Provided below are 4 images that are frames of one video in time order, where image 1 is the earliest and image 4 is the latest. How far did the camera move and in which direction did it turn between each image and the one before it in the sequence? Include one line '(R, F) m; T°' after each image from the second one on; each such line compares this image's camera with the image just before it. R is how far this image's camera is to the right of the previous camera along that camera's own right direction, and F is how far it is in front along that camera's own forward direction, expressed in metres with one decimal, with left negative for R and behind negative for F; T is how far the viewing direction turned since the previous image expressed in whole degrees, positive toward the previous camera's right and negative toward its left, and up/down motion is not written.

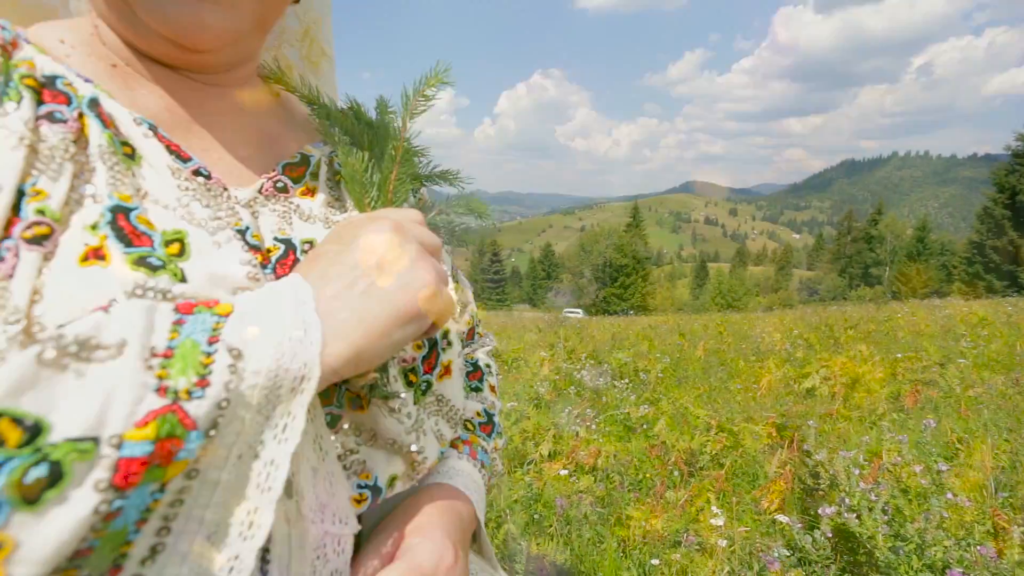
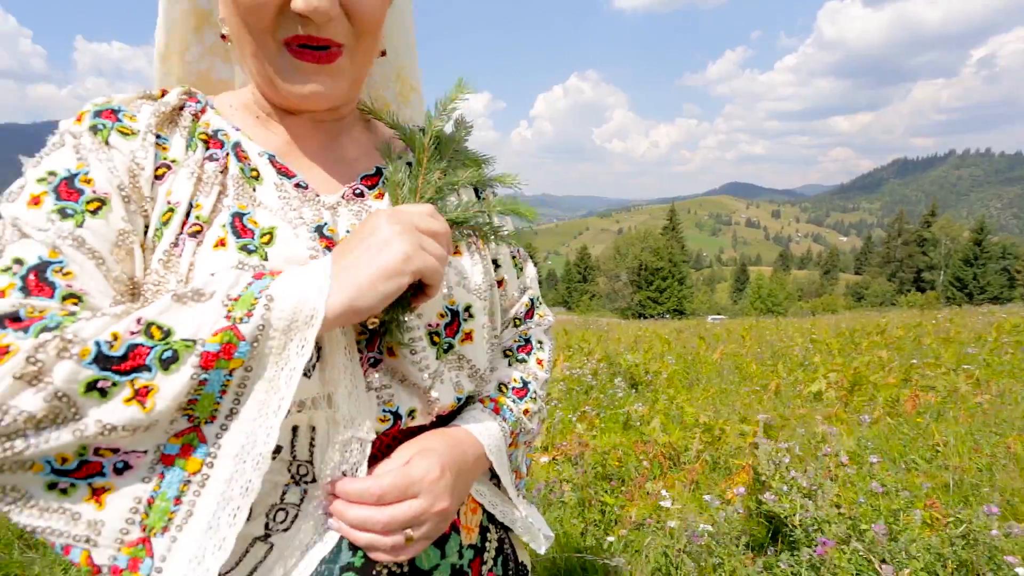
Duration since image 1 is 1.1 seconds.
(+0.3, -0.4) m; -4°
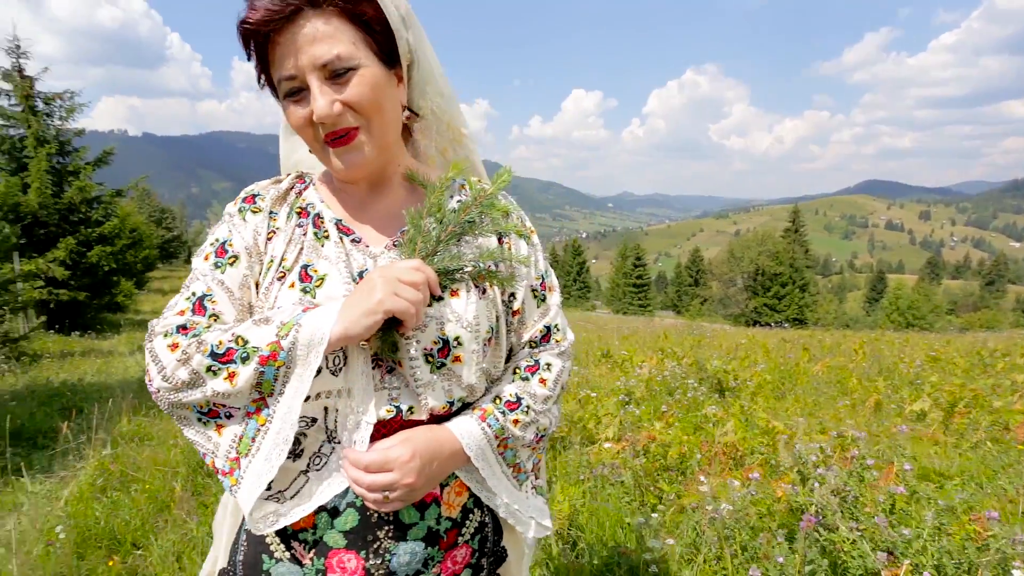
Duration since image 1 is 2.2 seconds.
(+0.3, -0.3) m; -11°
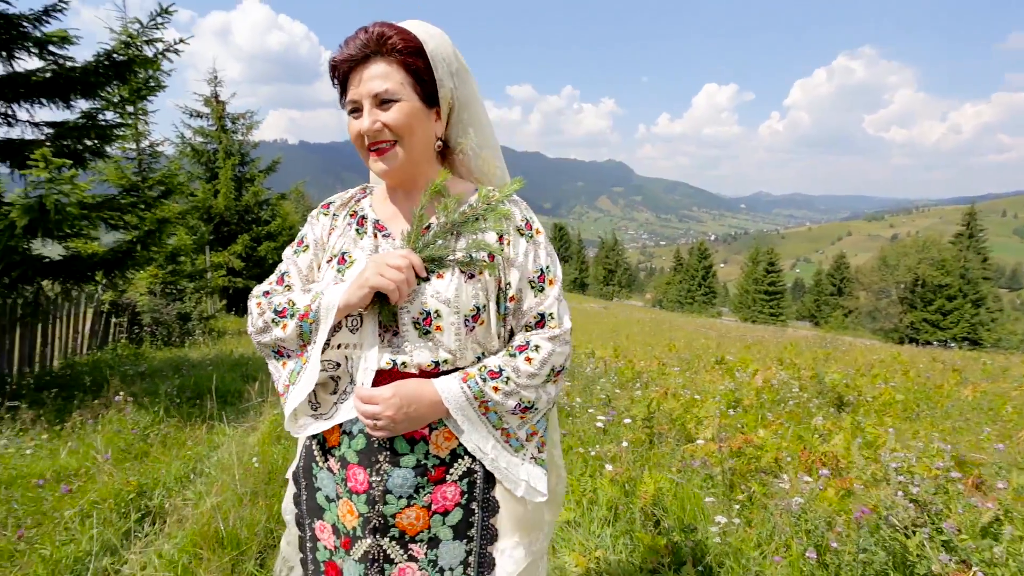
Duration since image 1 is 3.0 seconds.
(+0.2, -0.4) m; -13°
